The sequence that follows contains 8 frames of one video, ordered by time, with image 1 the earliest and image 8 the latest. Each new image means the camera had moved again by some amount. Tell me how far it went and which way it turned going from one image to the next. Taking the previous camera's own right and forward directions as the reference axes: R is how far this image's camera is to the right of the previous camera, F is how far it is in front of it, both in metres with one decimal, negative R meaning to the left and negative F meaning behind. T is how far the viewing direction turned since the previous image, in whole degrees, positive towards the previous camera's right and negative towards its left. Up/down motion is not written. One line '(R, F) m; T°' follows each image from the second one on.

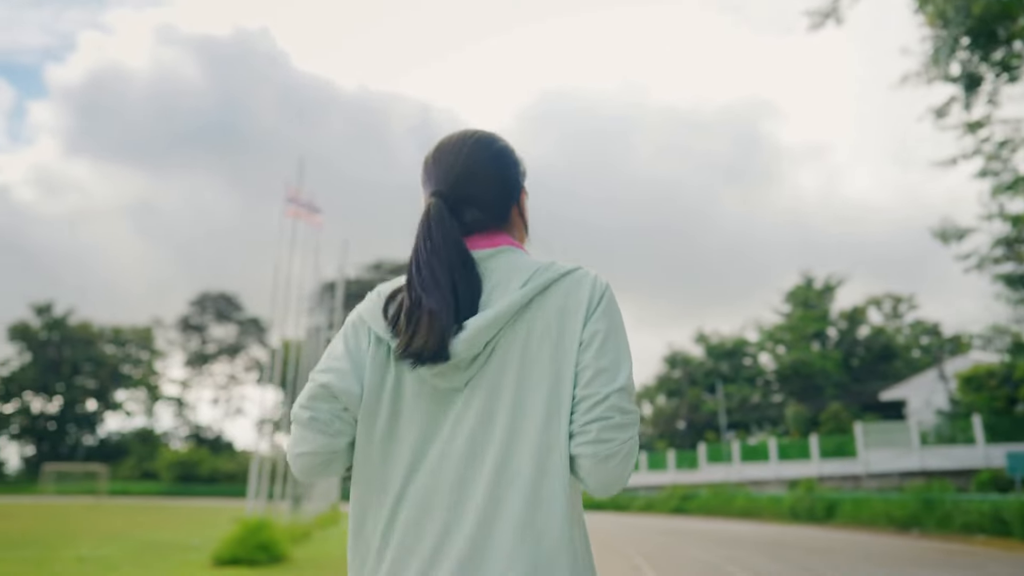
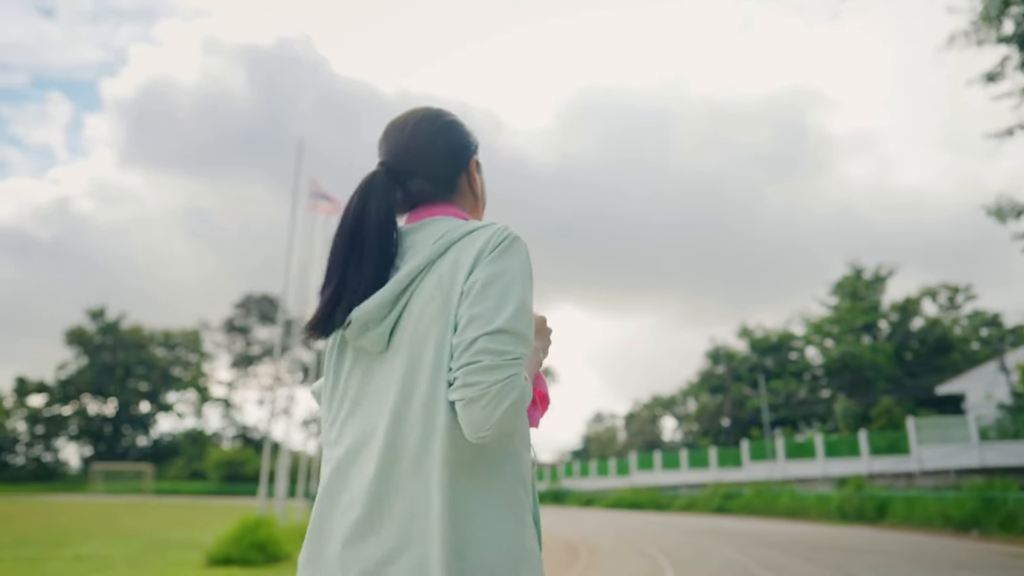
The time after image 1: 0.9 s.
(+0.4, +0.5) m; -3°
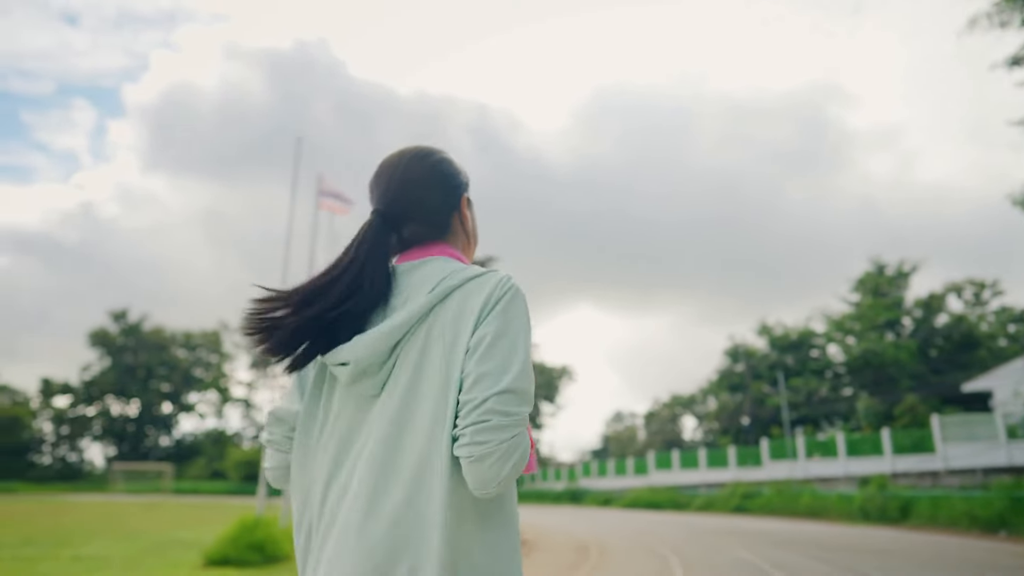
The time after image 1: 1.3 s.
(+0.2, +0.2) m; -2°
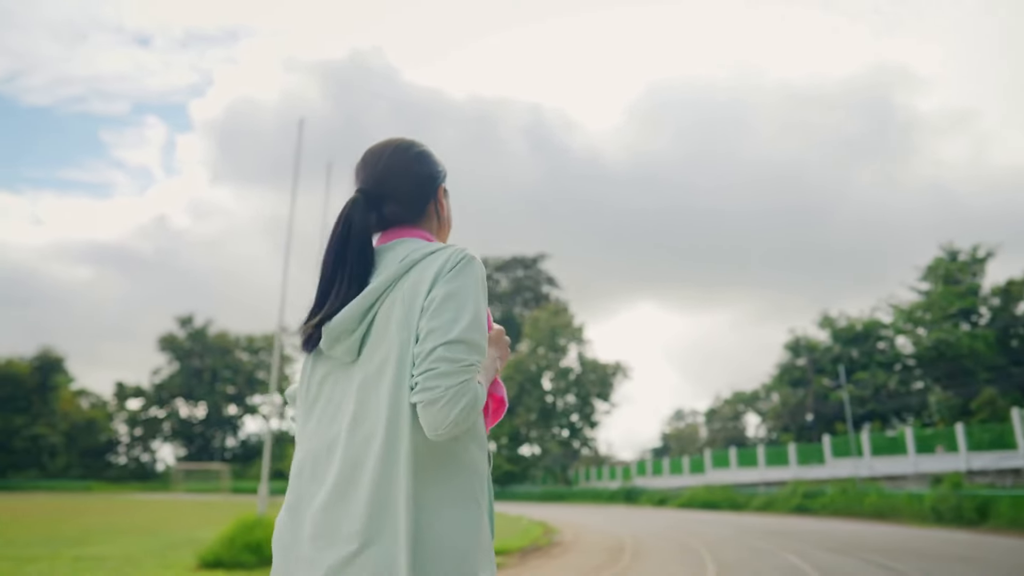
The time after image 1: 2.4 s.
(+0.5, +0.5) m; -5°
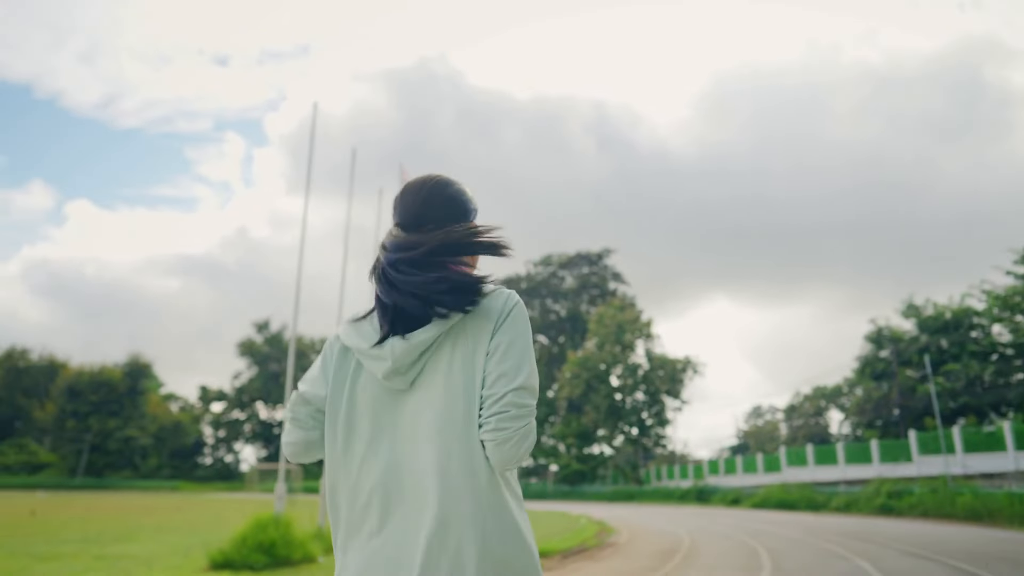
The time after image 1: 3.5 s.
(+0.5, +0.5) m; -6°
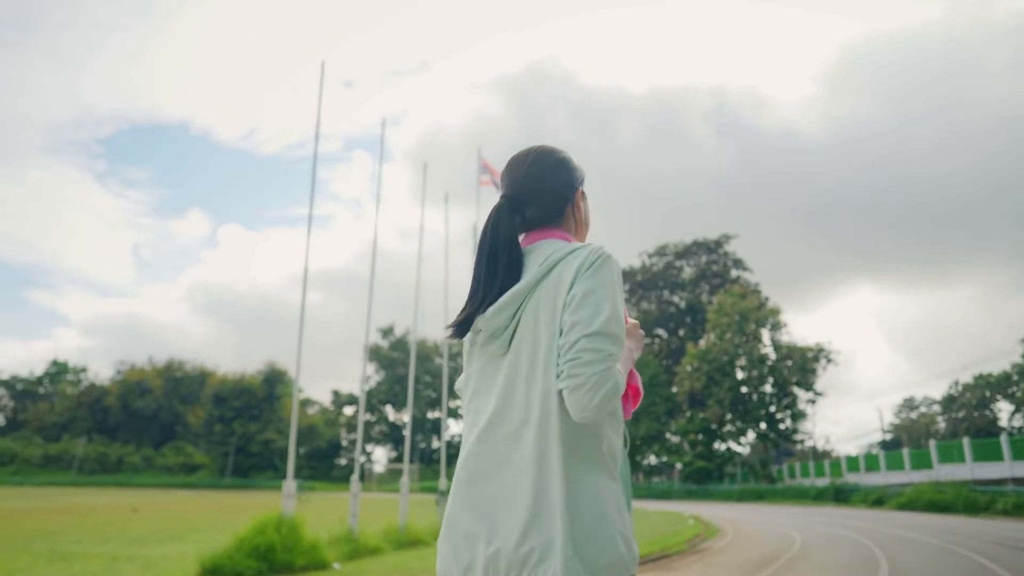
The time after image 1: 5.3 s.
(+0.9, +1.1) m; -10°
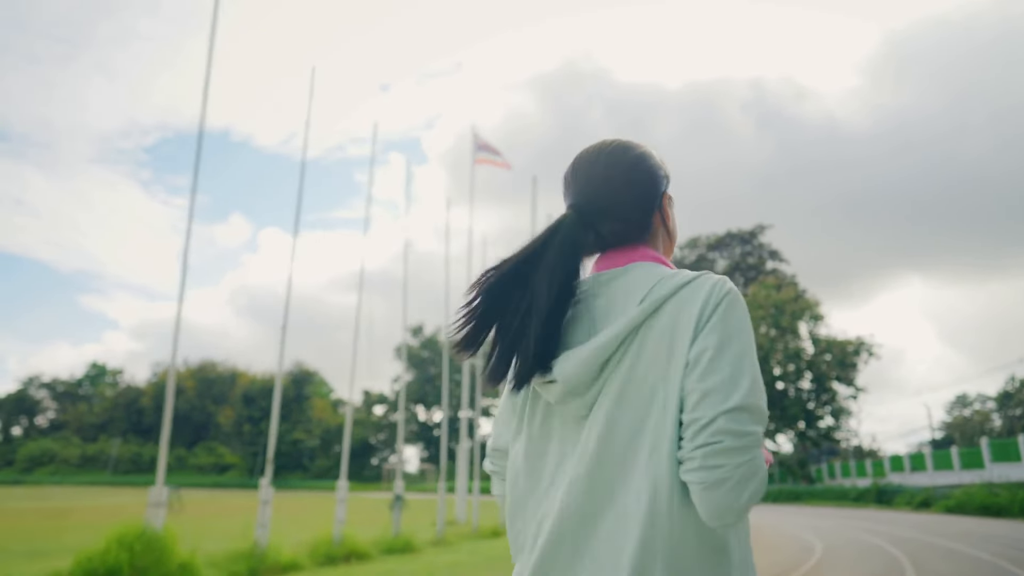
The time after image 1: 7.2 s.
(+0.9, +1.3) m; -3°
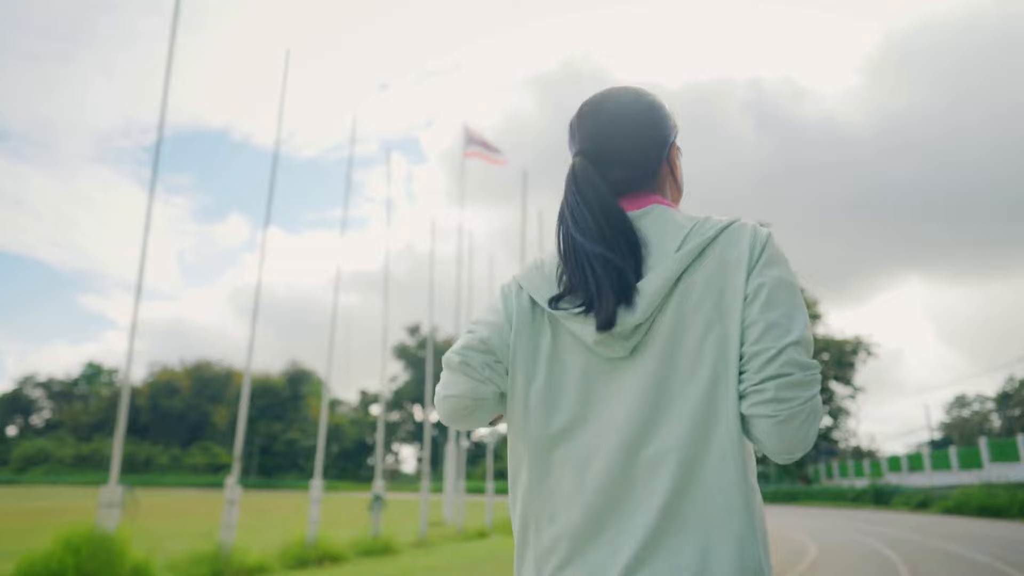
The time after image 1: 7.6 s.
(+0.2, +0.3) m; 0°
